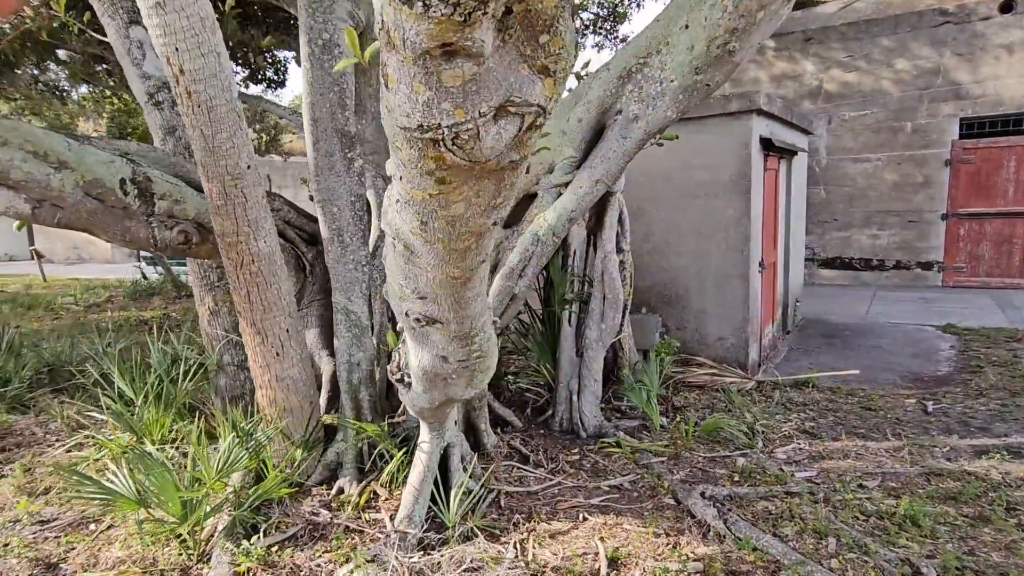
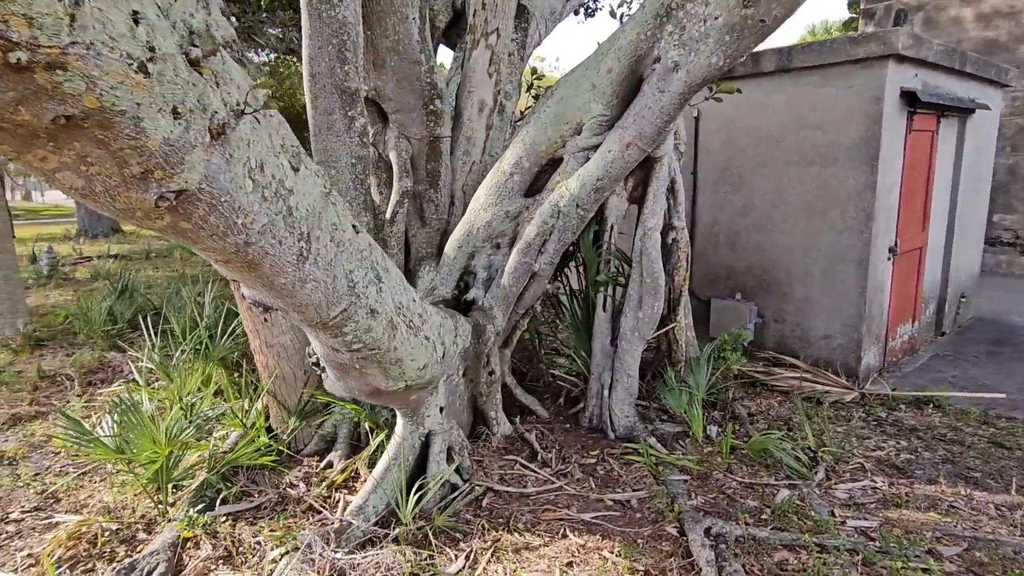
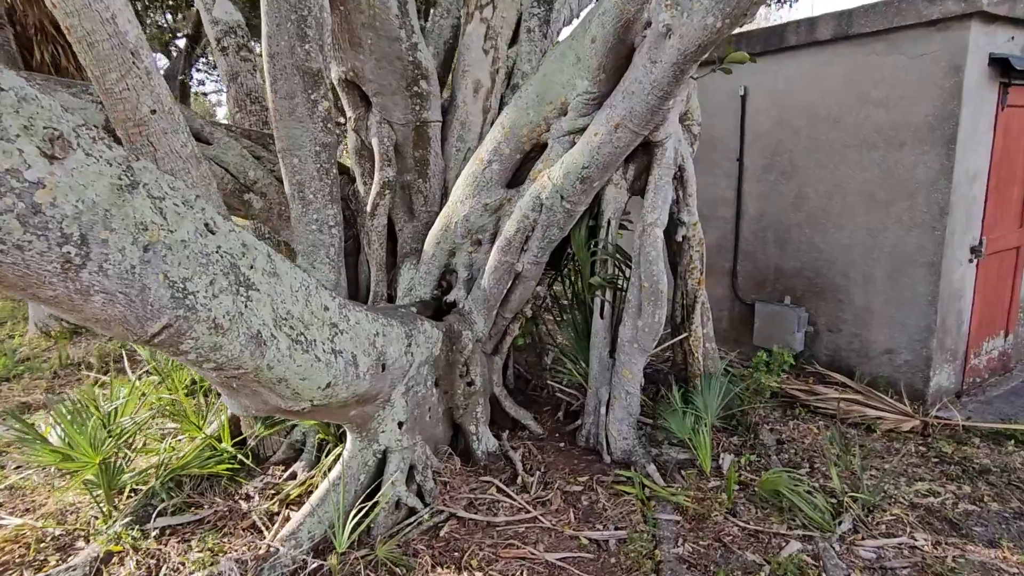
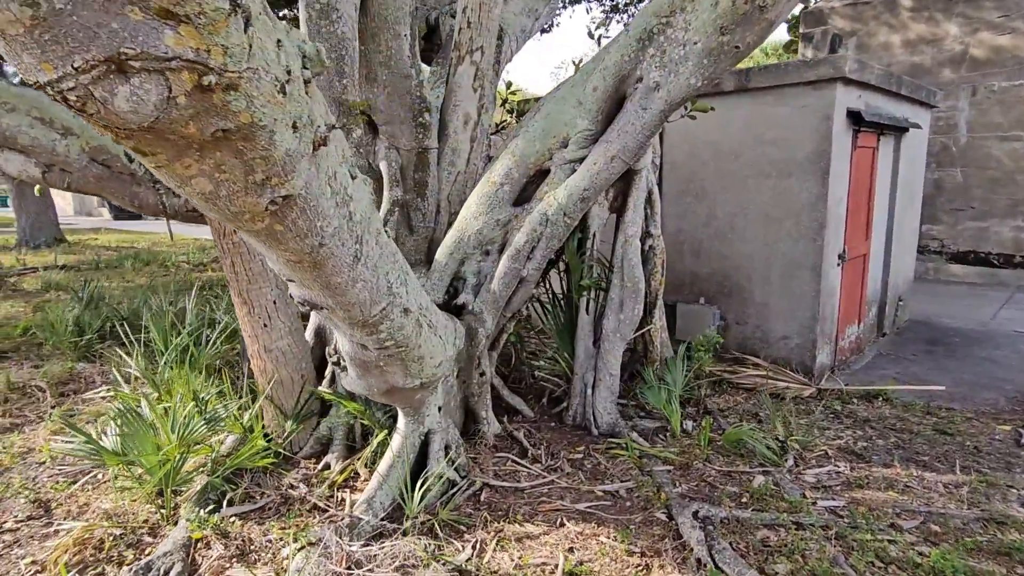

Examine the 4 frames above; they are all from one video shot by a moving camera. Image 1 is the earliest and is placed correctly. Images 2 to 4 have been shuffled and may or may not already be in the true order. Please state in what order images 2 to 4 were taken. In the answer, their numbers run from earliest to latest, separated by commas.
4, 2, 3
